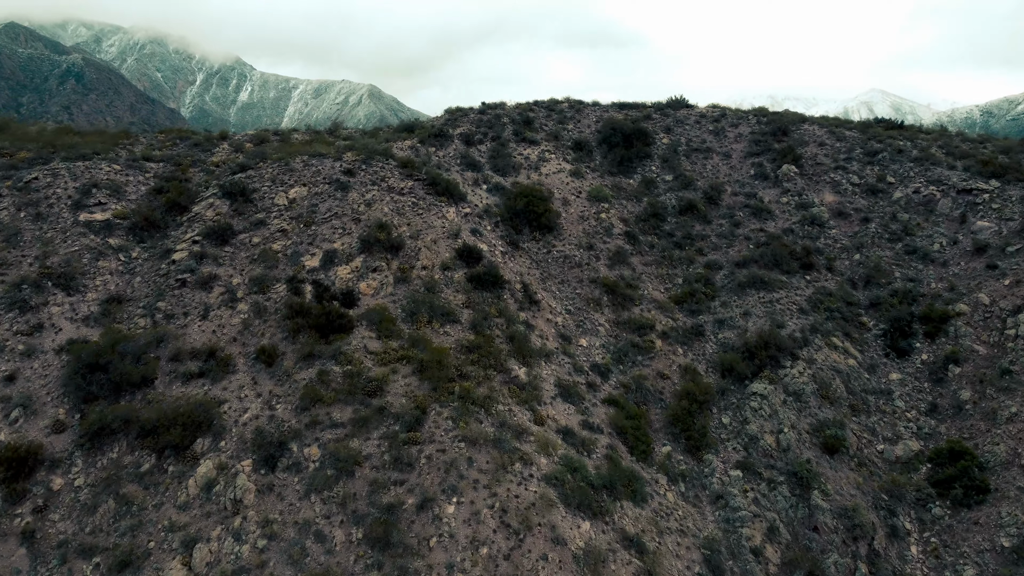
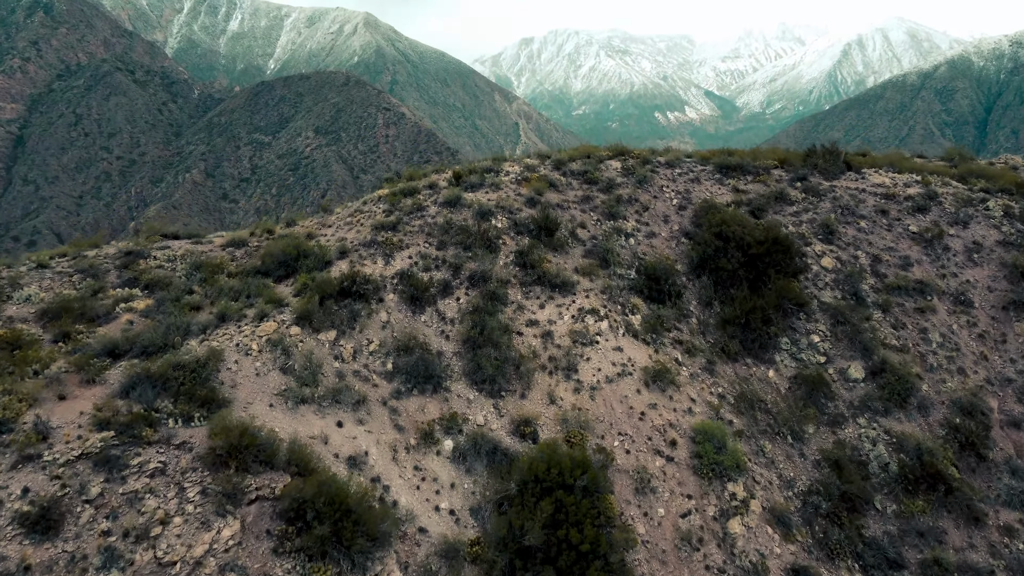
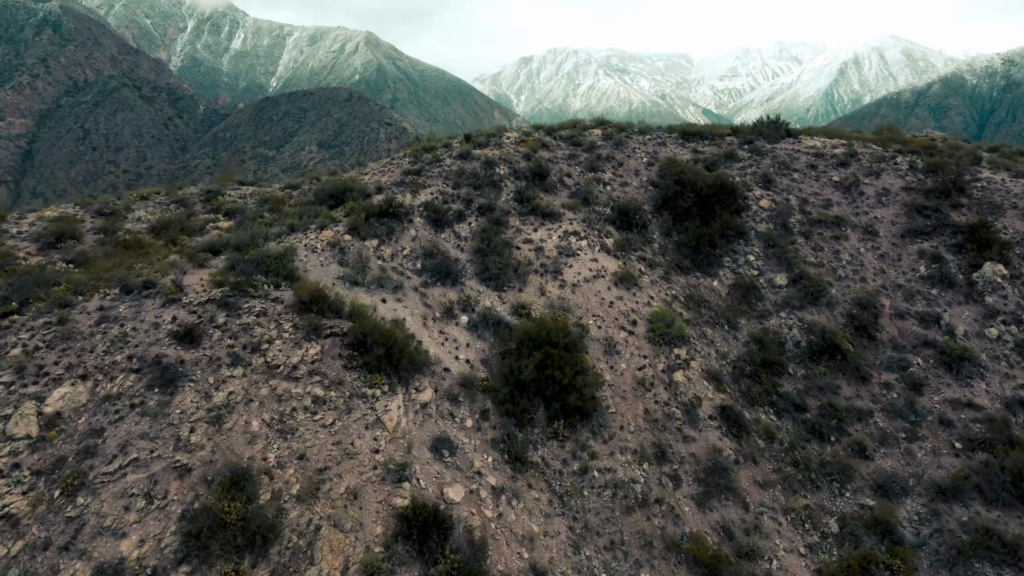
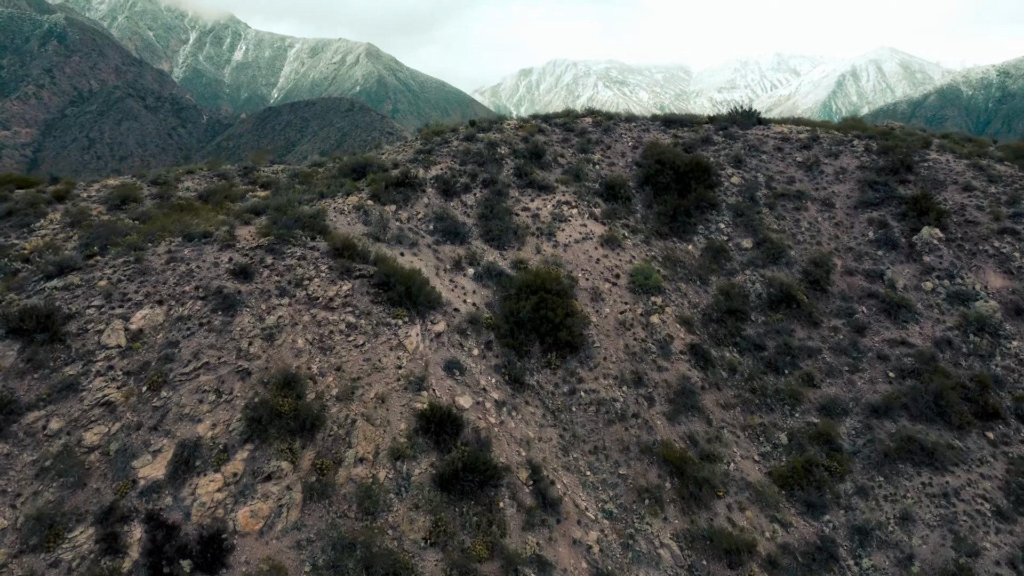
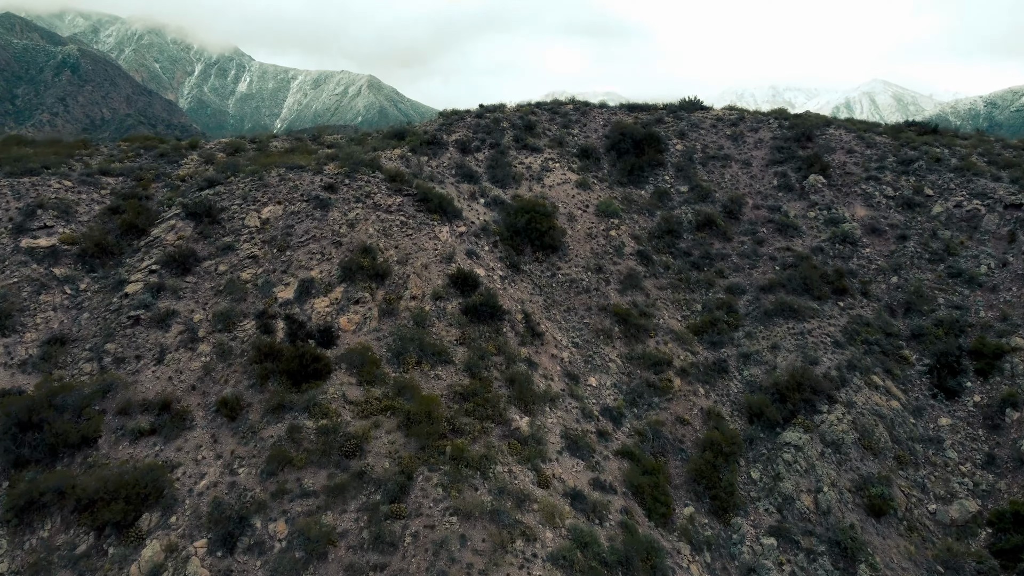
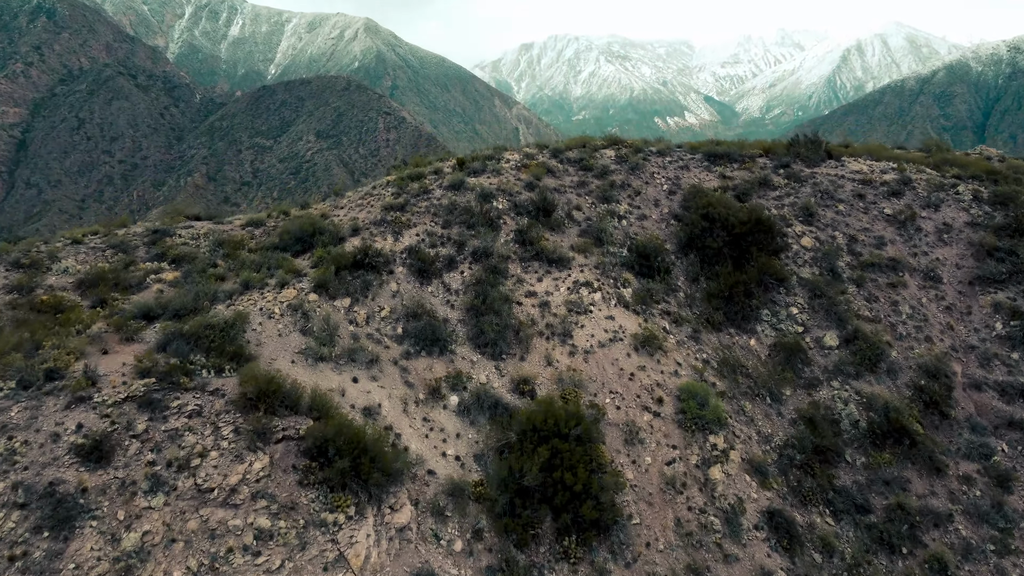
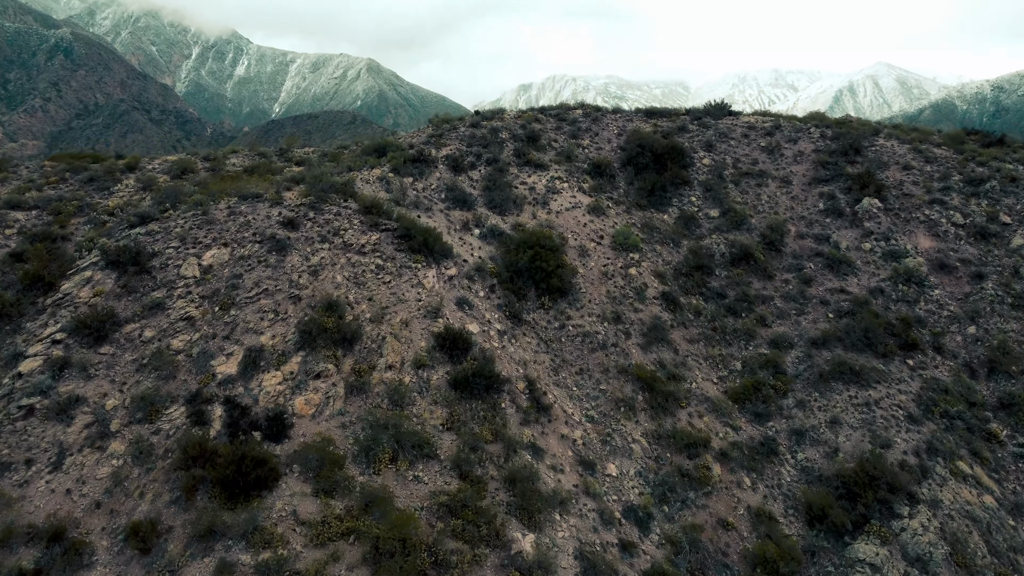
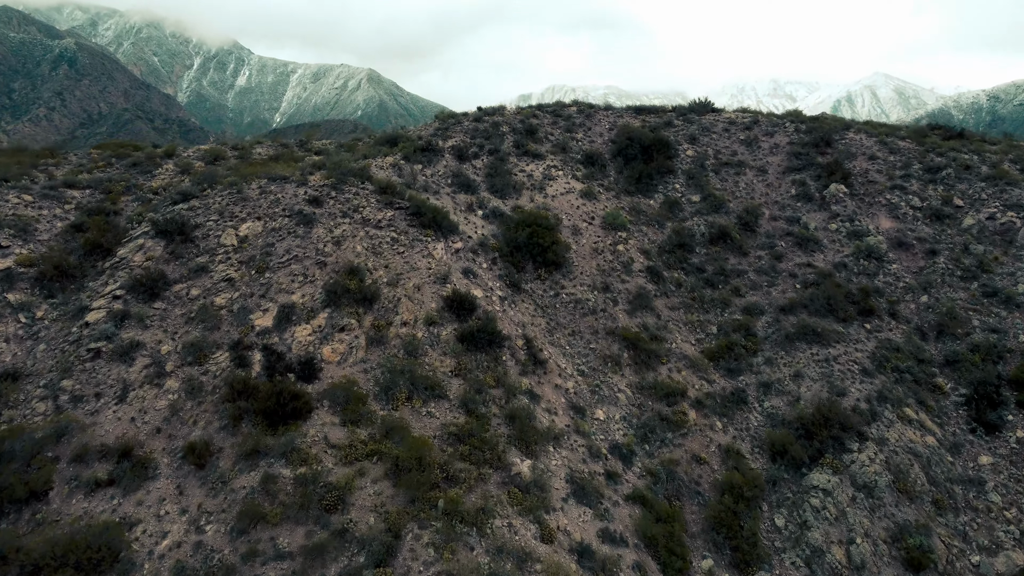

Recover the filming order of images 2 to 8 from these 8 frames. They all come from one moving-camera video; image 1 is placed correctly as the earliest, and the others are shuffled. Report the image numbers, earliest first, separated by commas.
5, 8, 7, 4, 3, 6, 2
